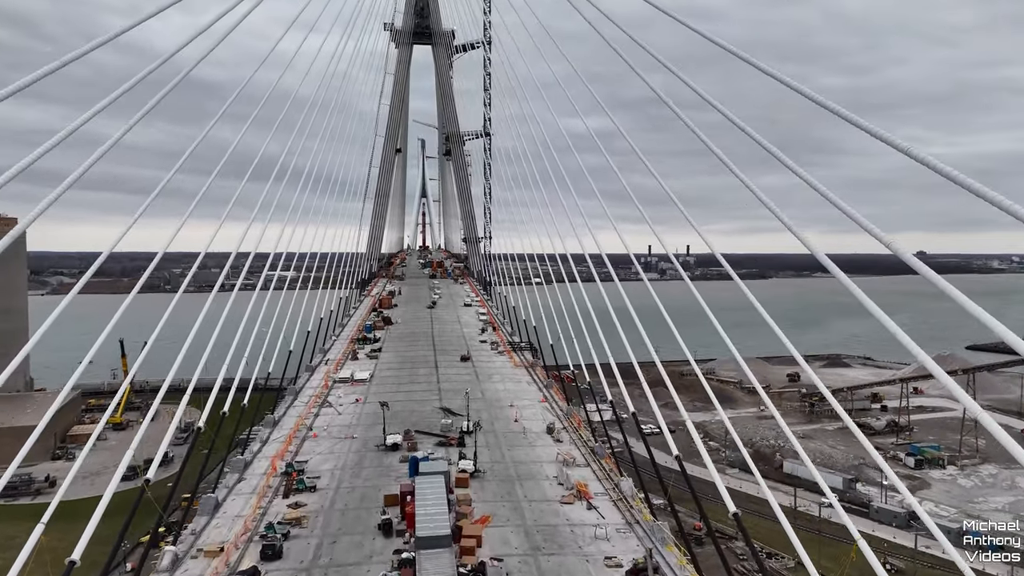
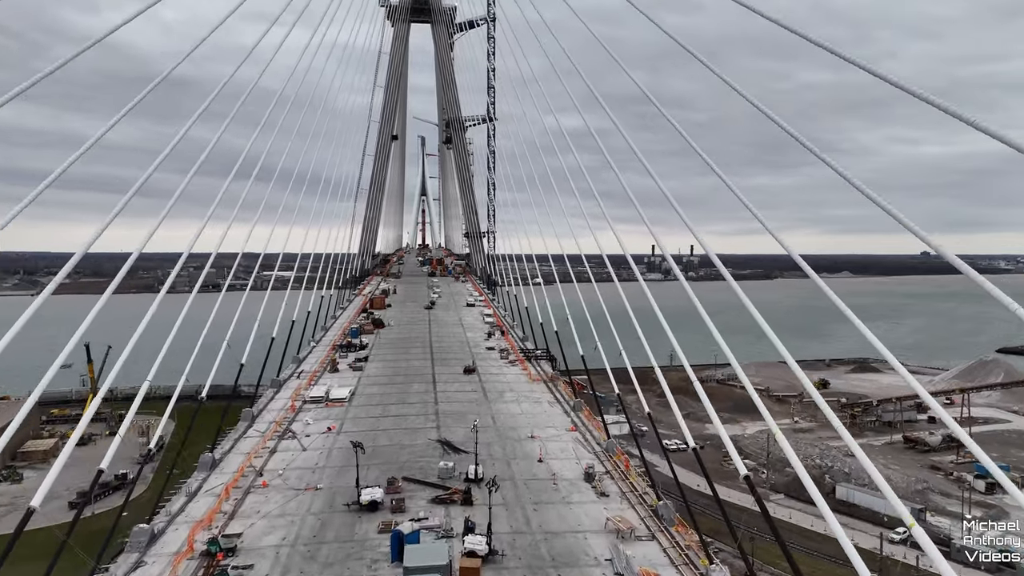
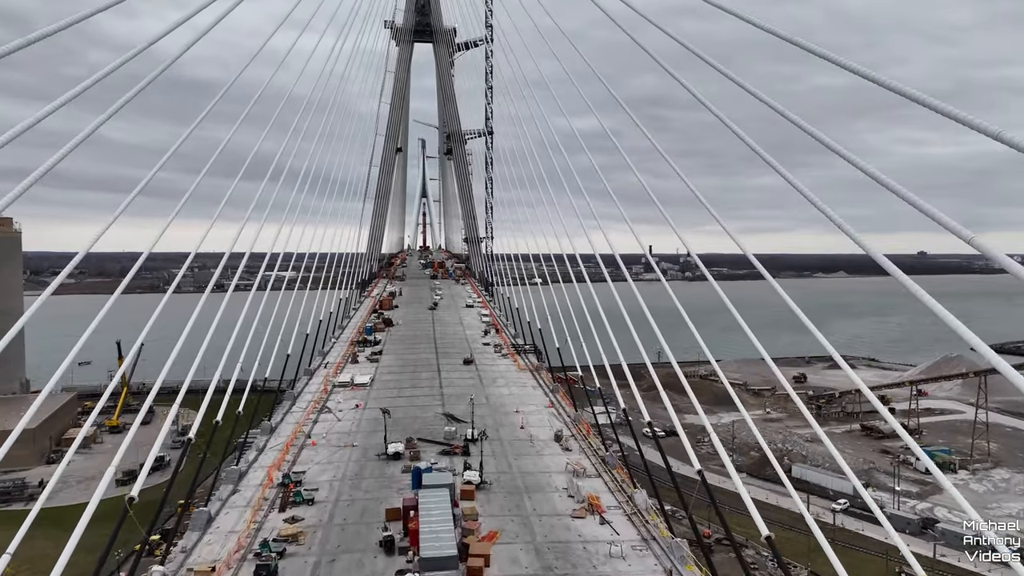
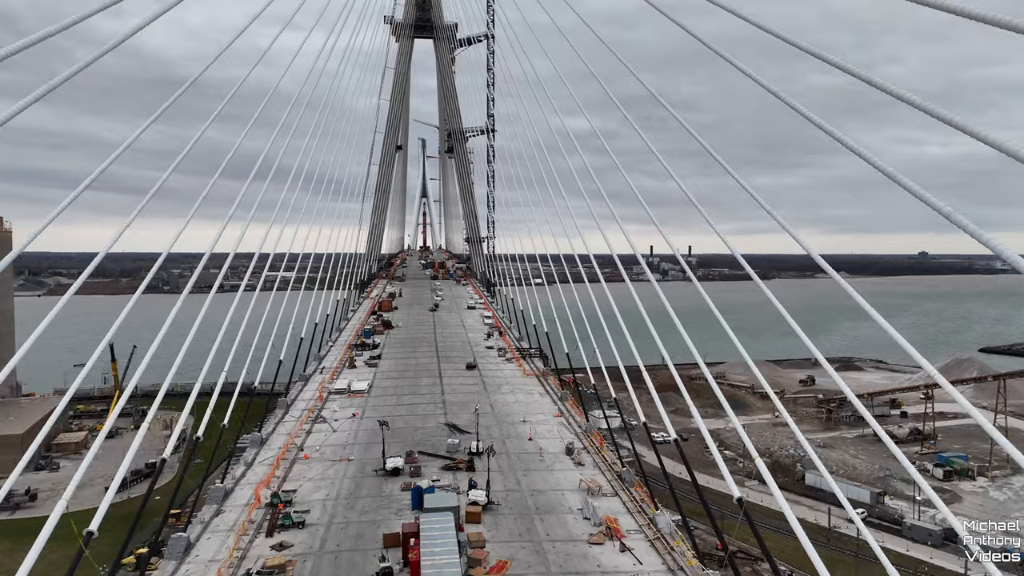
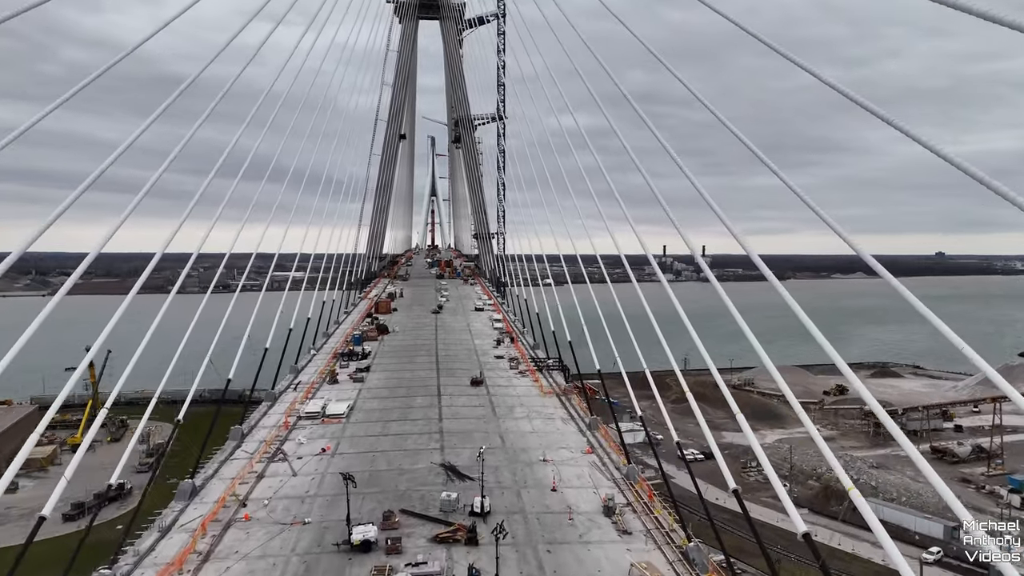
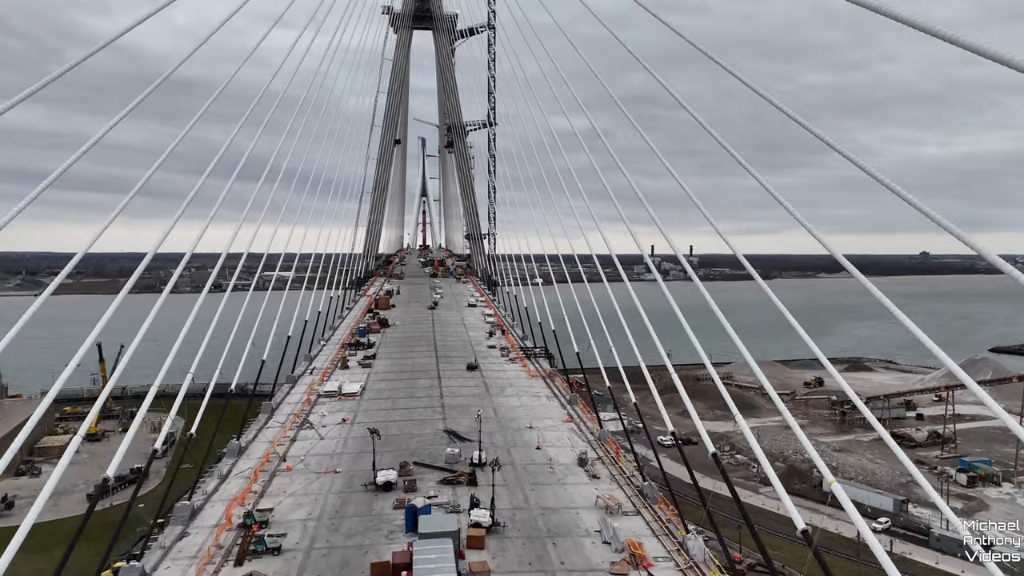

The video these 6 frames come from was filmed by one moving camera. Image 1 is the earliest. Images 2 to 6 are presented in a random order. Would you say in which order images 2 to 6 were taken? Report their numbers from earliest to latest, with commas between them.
3, 4, 6, 2, 5
